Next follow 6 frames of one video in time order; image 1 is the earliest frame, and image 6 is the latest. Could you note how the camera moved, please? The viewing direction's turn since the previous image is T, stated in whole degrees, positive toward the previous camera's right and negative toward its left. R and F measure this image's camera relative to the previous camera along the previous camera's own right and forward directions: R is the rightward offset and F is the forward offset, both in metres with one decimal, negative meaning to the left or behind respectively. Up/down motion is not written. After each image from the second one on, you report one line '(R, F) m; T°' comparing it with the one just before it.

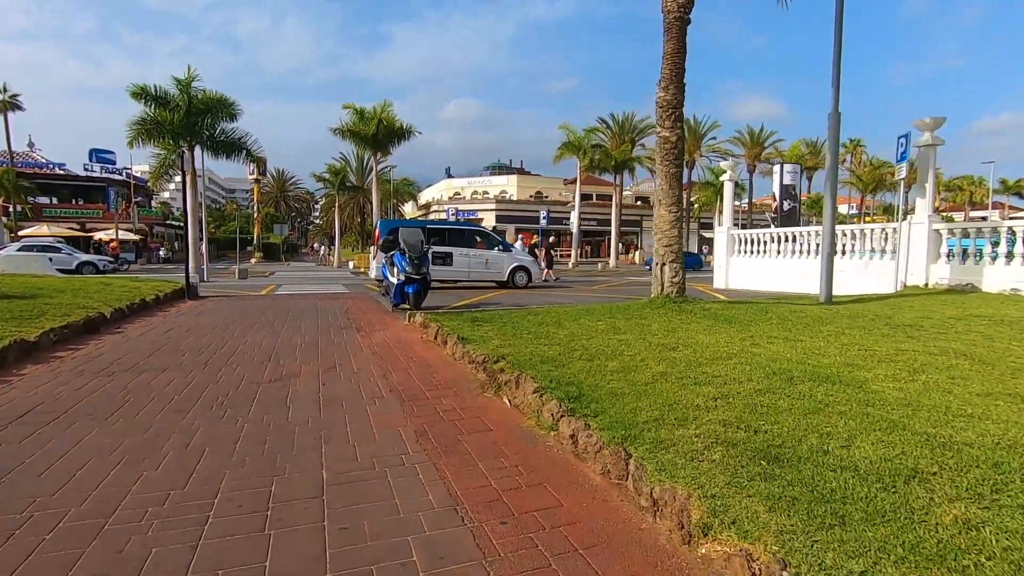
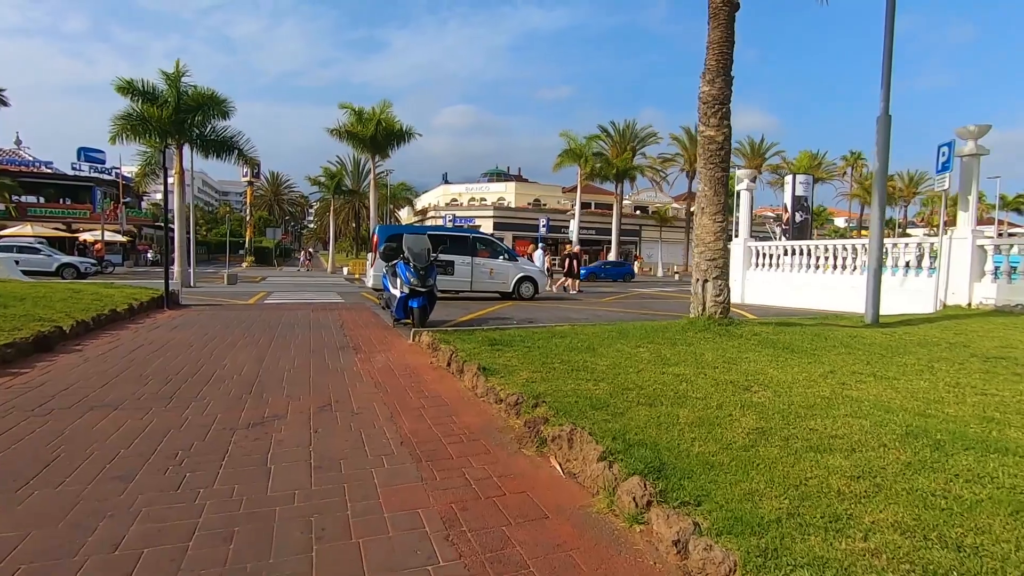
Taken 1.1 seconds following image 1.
(-0.4, +1.2) m; +1°
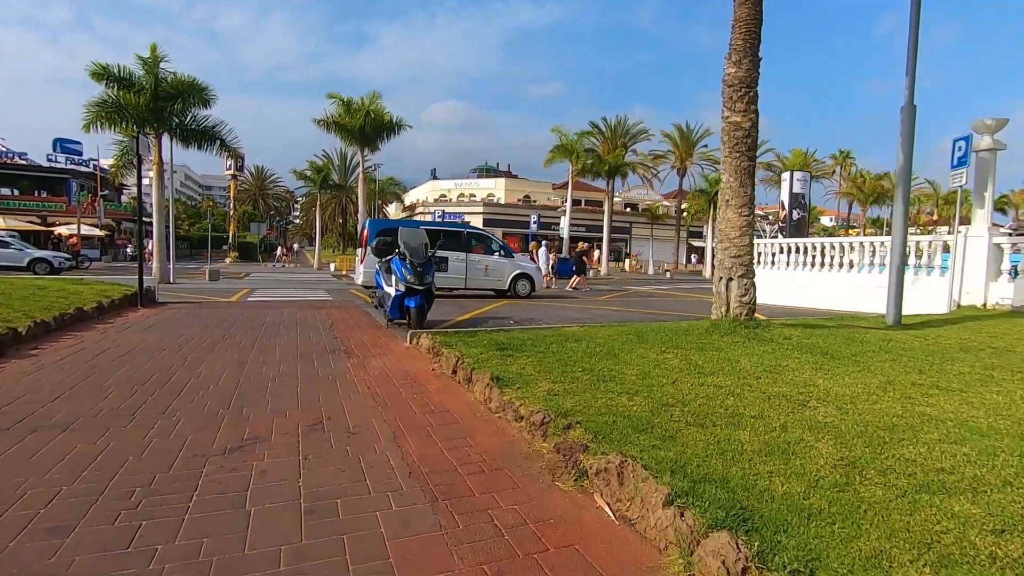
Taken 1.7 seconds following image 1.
(-0.3, +0.7) m; +1°
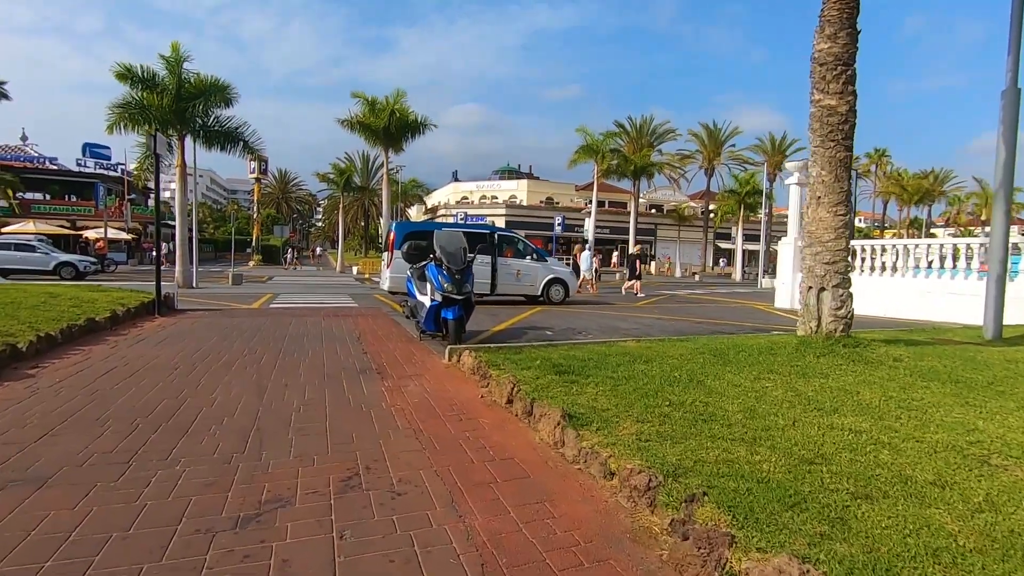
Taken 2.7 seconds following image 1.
(-0.5, +1.0) m; -2°
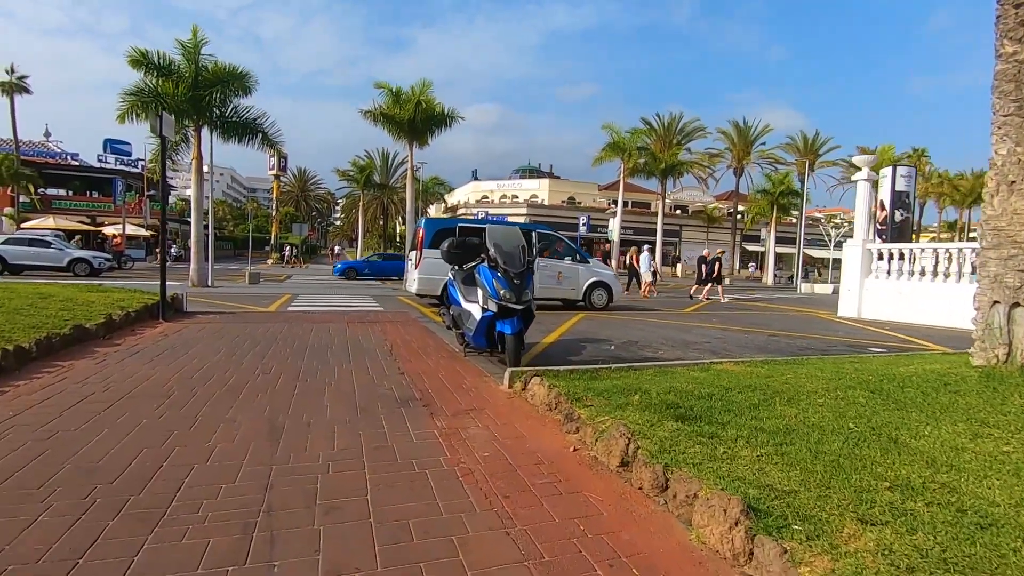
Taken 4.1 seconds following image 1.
(-0.7, +1.6) m; -2°
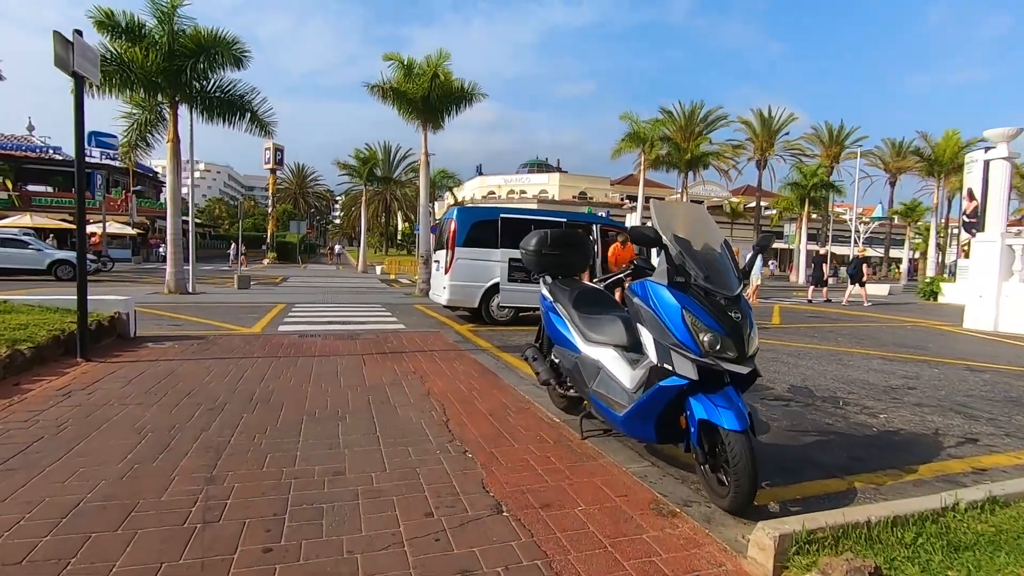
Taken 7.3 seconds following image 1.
(-1.3, +3.5) m; 0°
